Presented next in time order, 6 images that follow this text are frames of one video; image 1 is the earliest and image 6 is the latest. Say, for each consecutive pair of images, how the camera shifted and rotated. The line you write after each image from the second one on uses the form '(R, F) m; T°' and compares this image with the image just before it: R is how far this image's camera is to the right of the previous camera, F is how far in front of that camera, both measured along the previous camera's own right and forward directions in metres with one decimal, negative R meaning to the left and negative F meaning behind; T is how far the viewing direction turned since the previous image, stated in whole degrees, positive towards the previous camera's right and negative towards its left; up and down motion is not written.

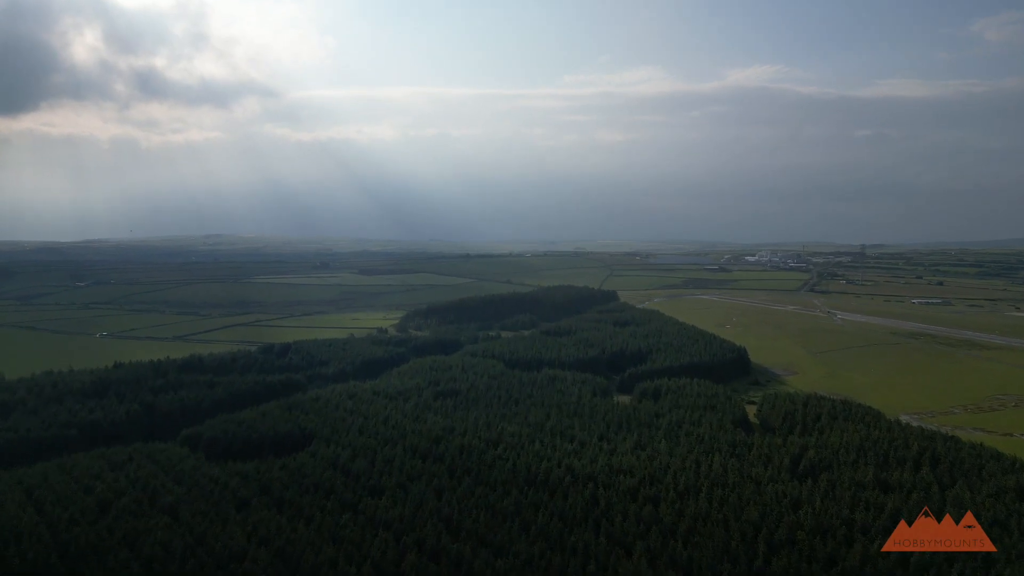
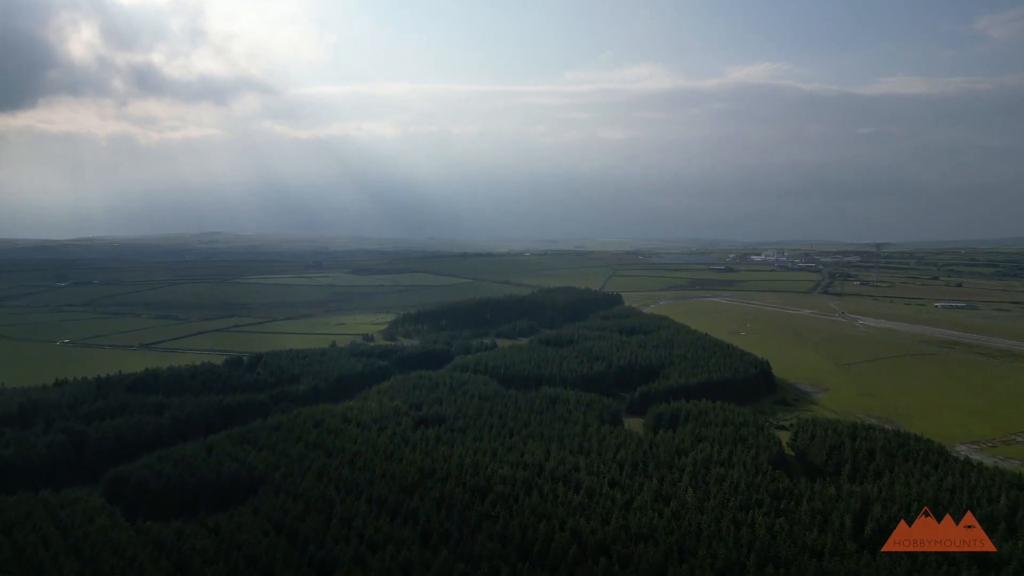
(+0.2, +5.0) m; 0°
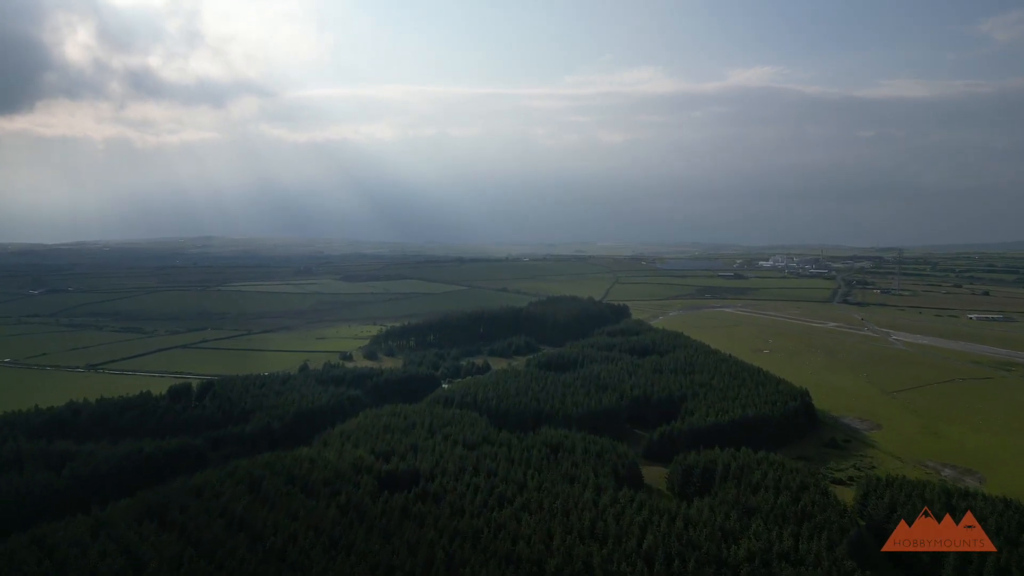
(+0.3, +6.4) m; 0°
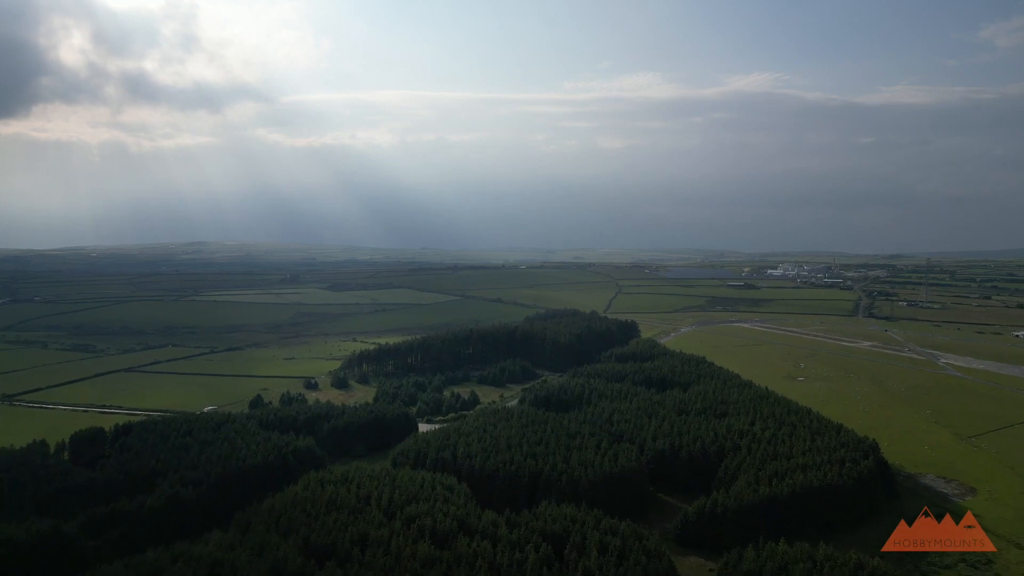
(+0.3, +7.5) m; 0°
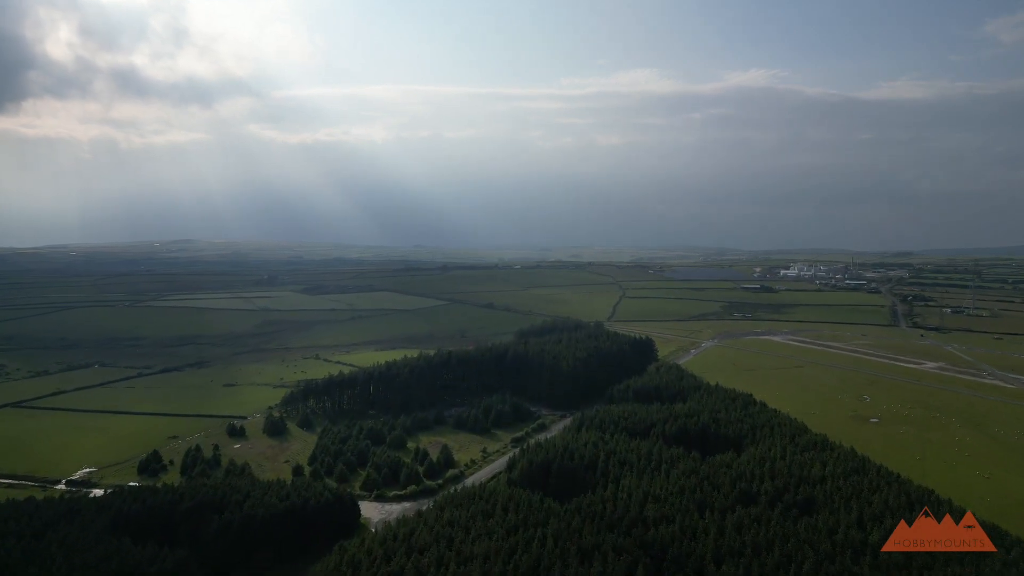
(+0.4, +10.6) m; 0°
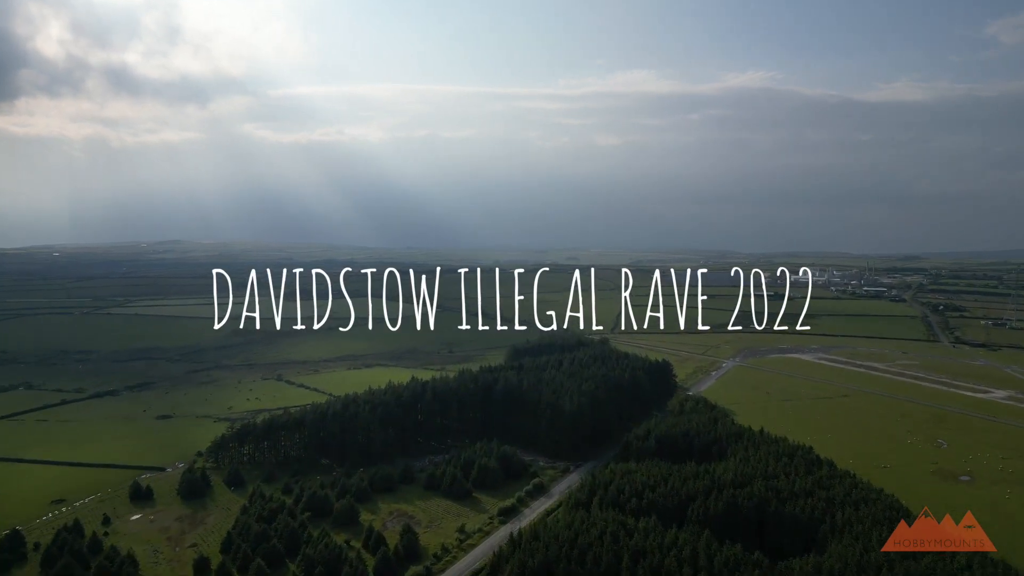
(+0.3, +7.8) m; 0°
